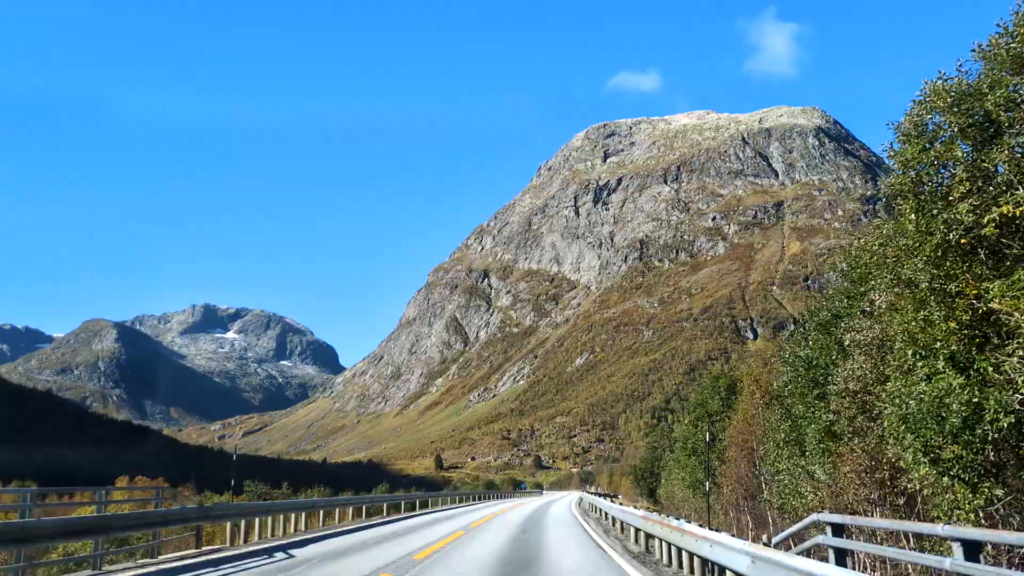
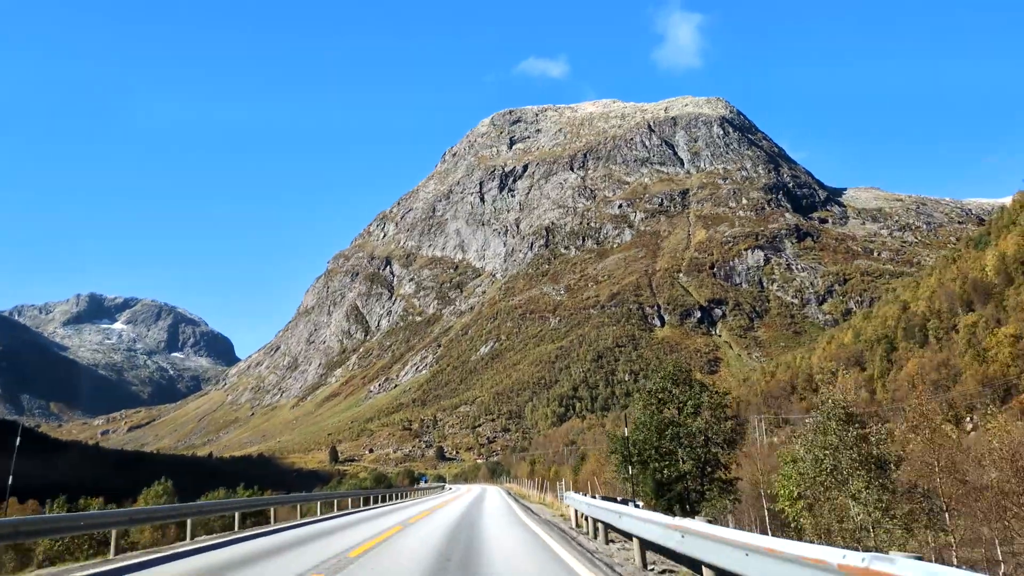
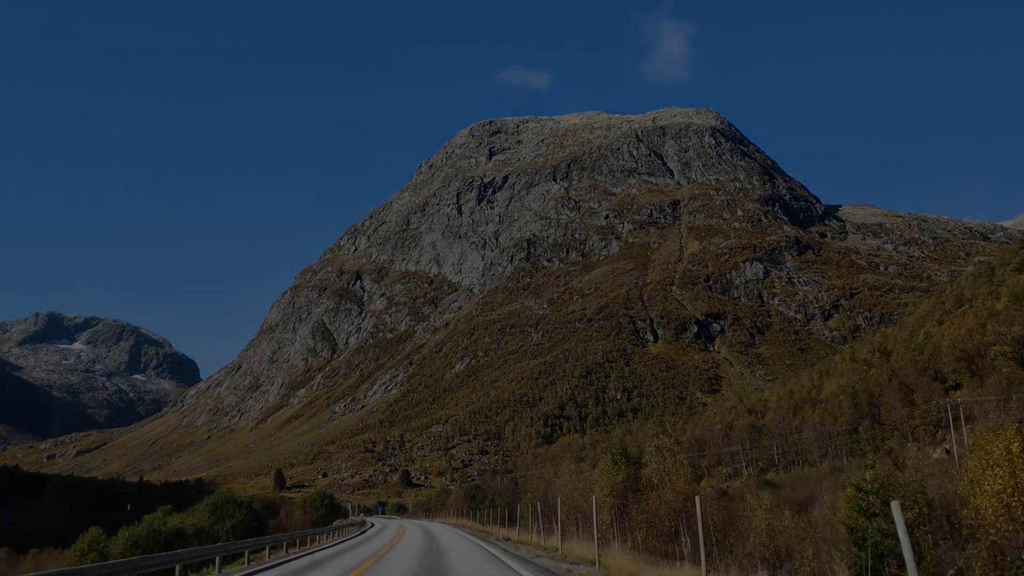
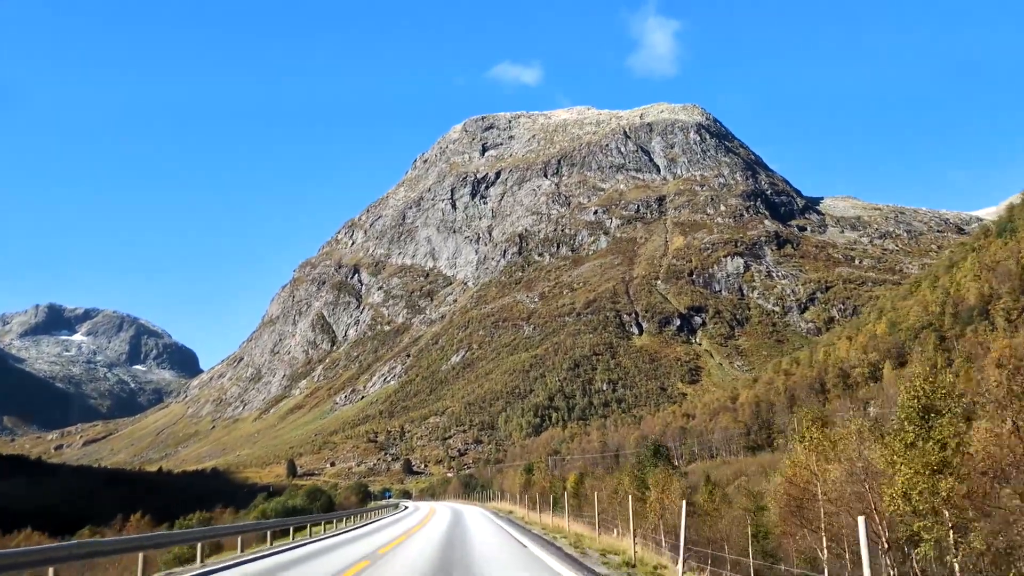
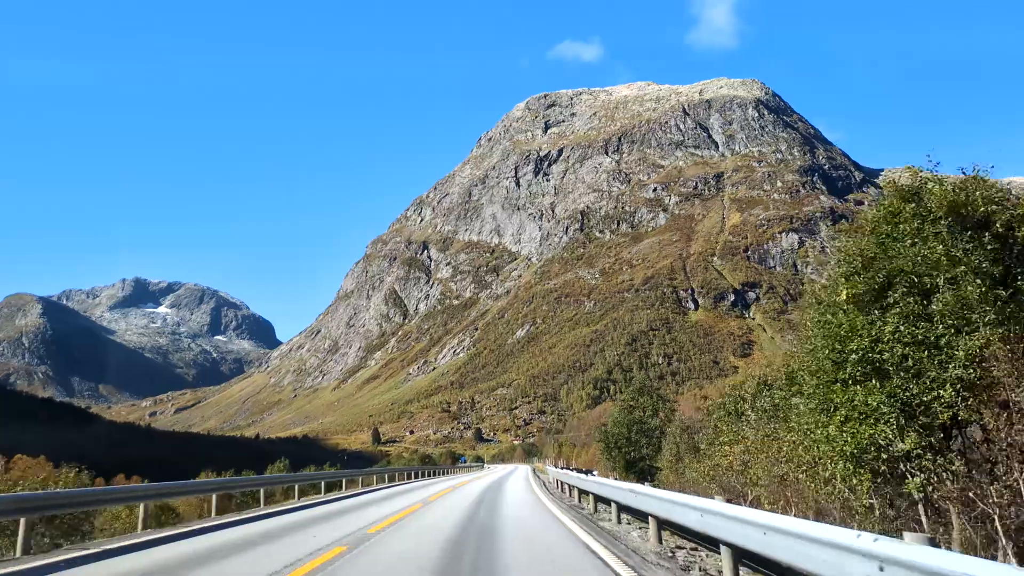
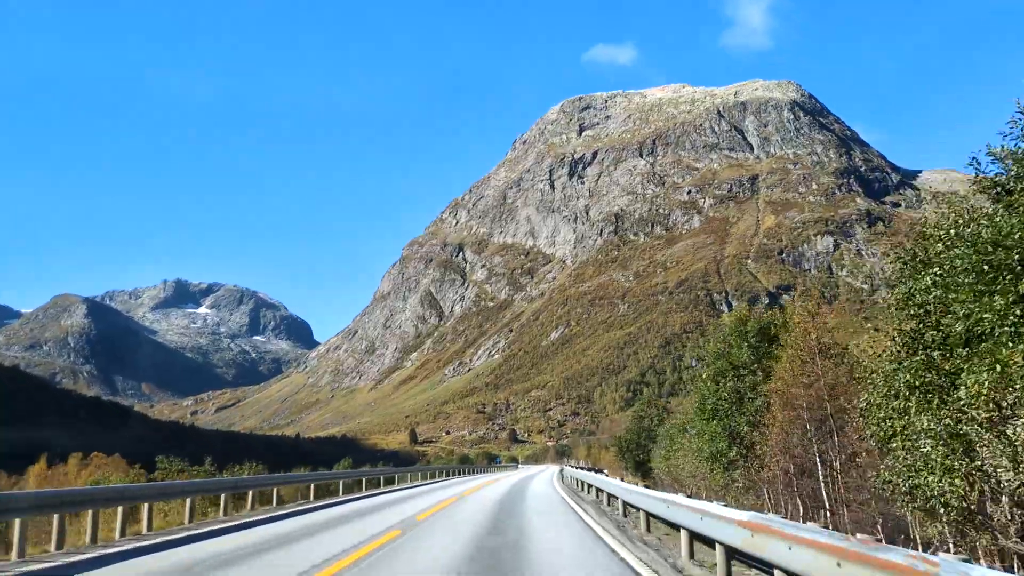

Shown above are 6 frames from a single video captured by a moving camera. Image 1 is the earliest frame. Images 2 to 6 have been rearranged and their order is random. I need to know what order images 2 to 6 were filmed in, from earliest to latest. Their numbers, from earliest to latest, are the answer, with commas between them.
6, 5, 2, 4, 3
